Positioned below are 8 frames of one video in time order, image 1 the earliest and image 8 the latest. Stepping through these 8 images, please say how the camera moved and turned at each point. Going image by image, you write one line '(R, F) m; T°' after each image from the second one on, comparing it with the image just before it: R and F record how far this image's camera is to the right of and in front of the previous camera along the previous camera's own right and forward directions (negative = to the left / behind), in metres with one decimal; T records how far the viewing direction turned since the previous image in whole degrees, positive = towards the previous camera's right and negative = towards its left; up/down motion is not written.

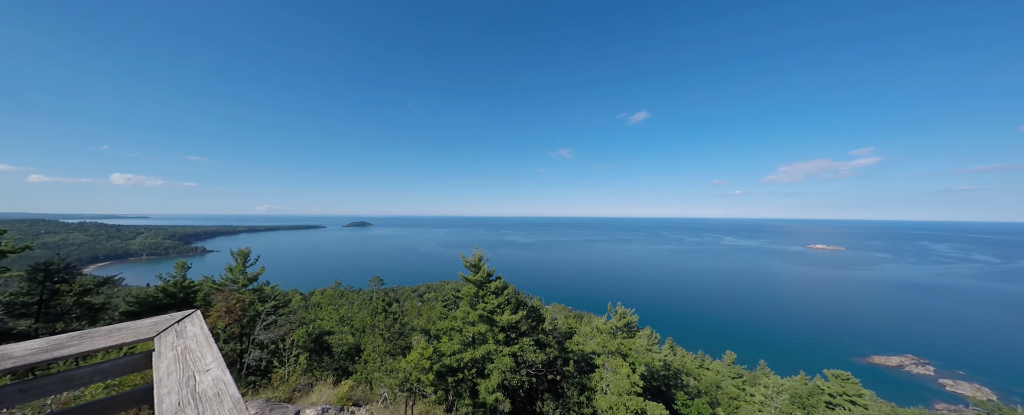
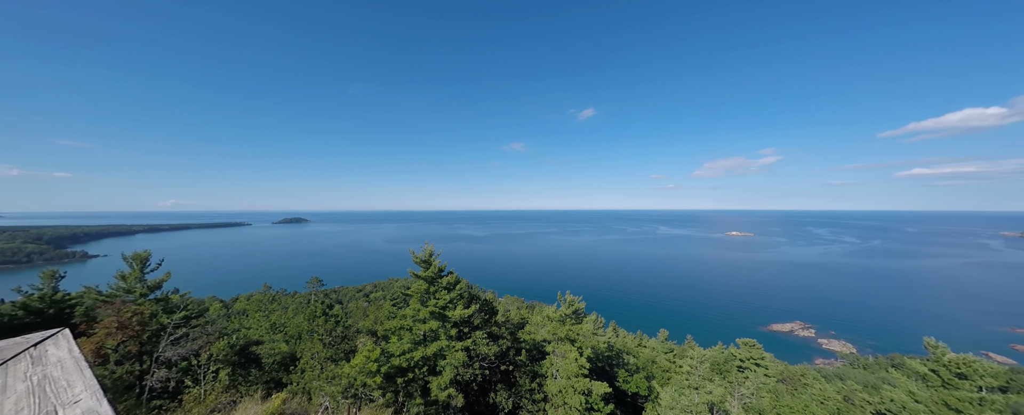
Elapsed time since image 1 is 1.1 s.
(-0.1, +0.4) m; +9°
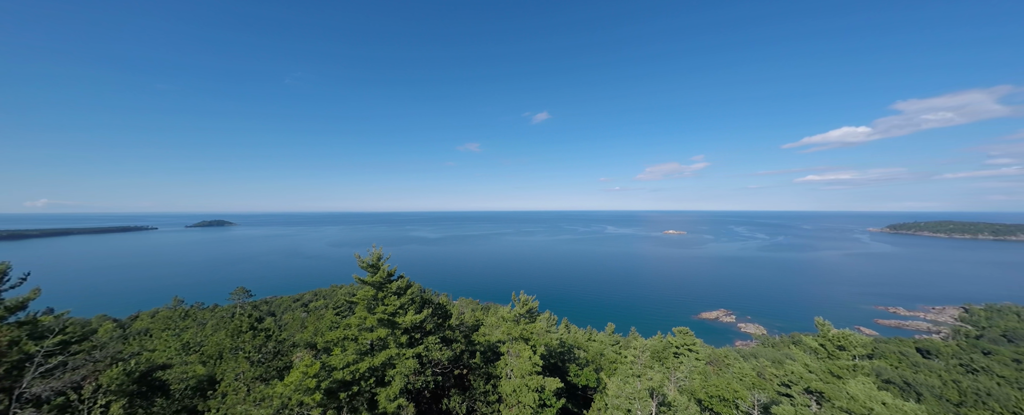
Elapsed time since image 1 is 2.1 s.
(-0.1, +0.4) m; +8°
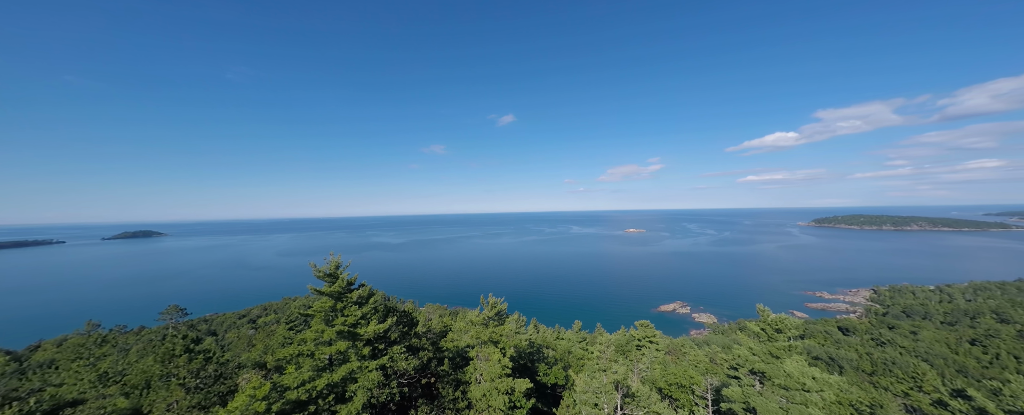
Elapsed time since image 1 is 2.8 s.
(0.0, +0.3) m; +6°
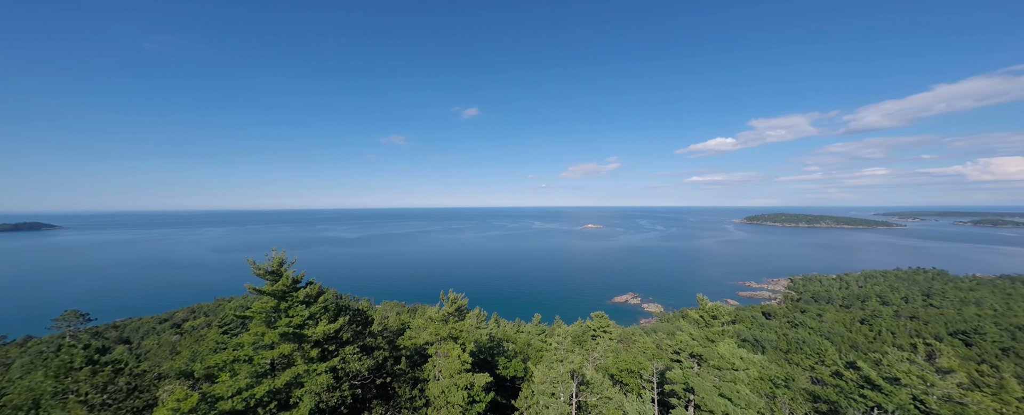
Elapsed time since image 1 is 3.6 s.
(0.0, +0.3) m; +7°
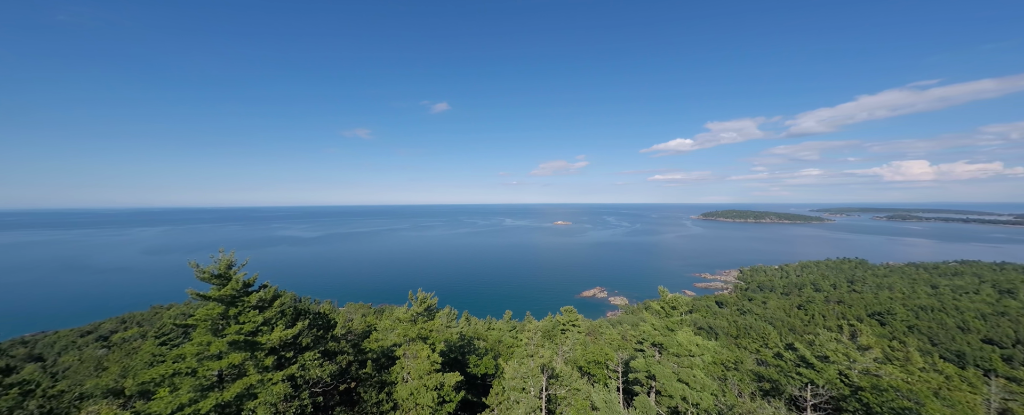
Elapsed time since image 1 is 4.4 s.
(0.0, +0.3) m; +5°
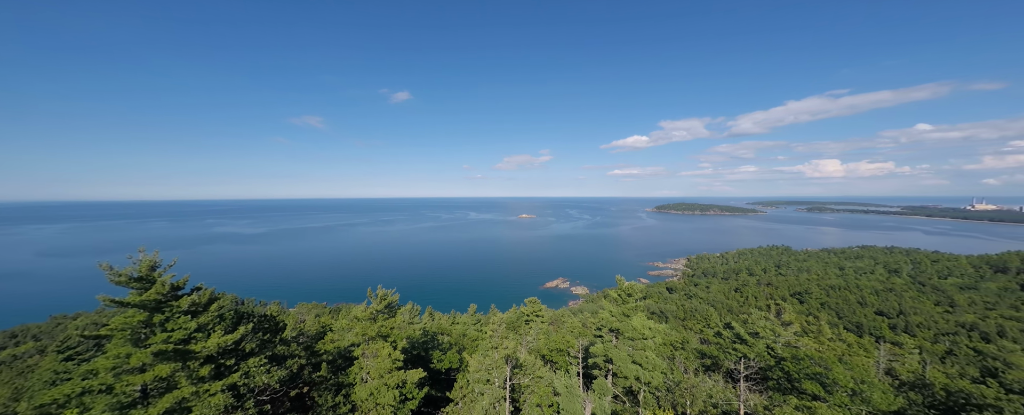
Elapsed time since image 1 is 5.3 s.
(+0.1, +0.3) m; +6°
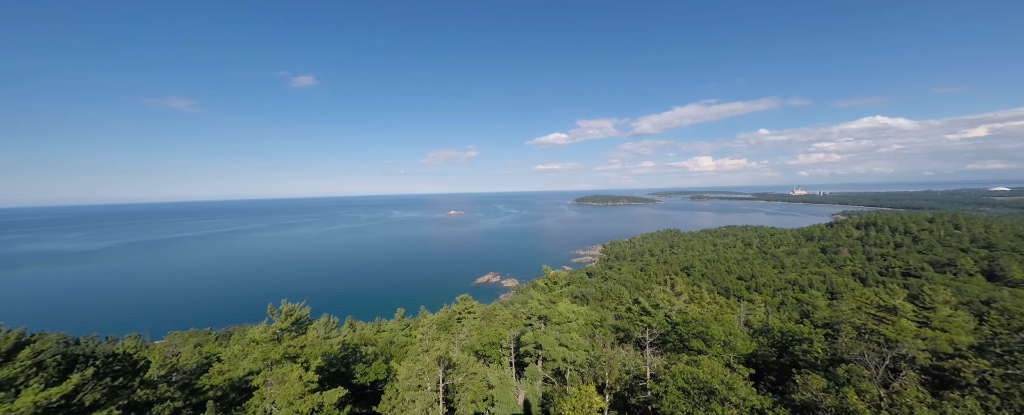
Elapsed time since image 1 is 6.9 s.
(+0.2, +0.6) m; +13°
